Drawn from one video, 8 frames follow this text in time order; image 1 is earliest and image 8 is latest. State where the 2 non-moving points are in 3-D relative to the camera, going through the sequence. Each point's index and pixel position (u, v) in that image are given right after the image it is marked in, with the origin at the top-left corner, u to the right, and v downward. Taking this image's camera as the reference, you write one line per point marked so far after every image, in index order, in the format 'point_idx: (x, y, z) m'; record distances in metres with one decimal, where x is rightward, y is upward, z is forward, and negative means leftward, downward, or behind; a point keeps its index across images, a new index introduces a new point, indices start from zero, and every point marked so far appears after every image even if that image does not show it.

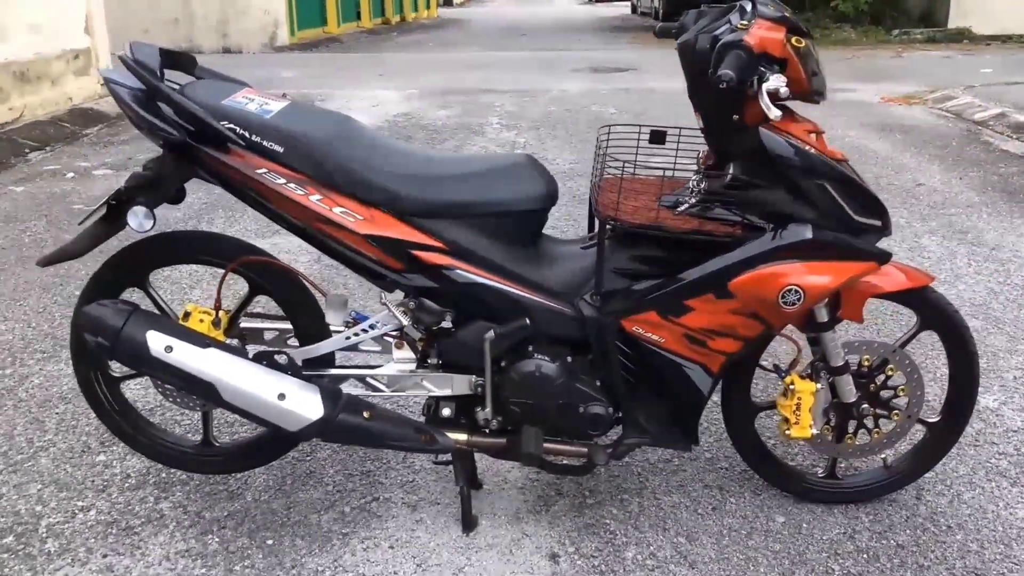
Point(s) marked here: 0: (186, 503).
0: (-1.1, -0.7, +2.9) m
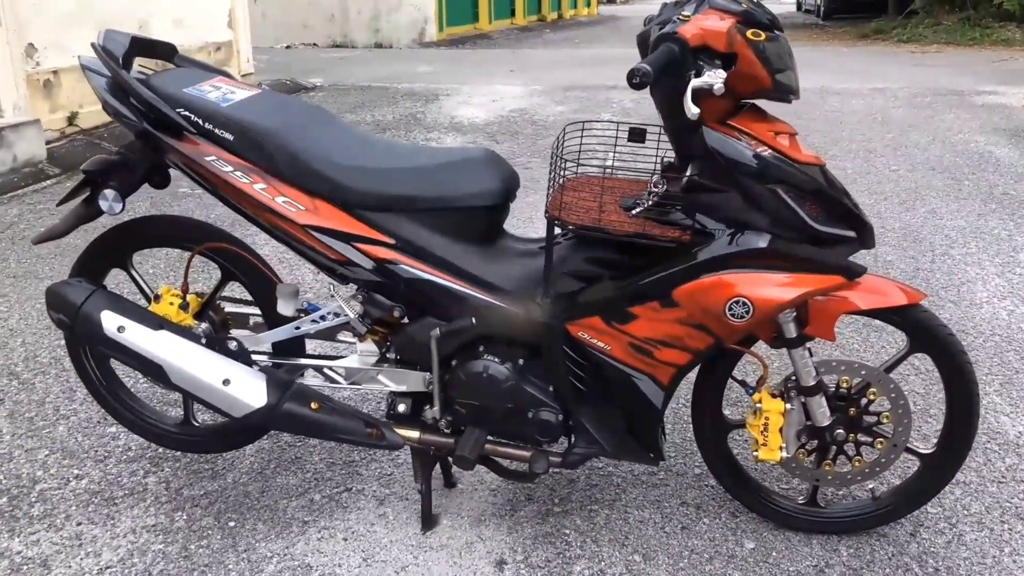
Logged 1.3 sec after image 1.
0: (-1.2, -0.7, +3.0) m
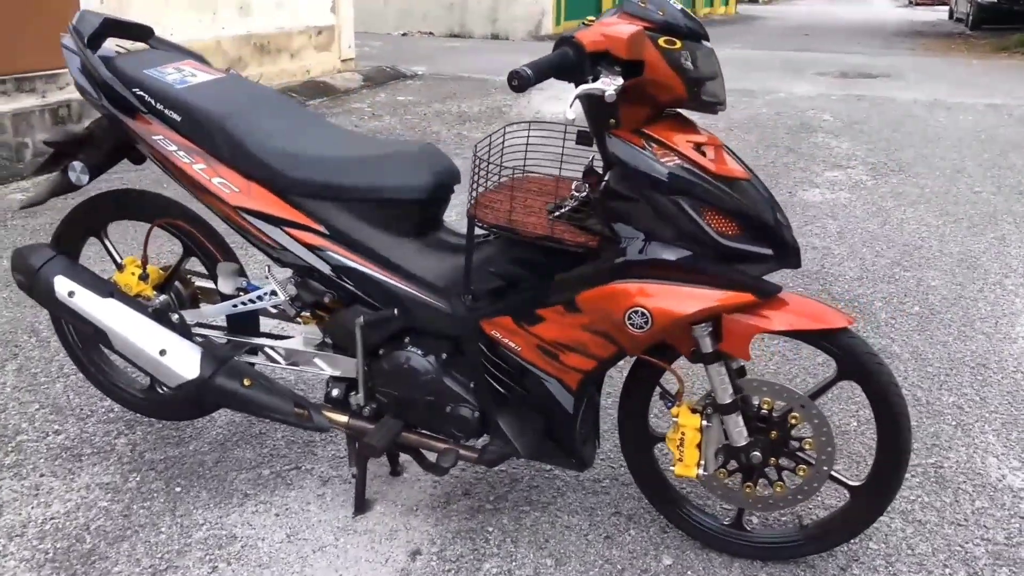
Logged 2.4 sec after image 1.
0: (-1.3, -0.6, +3.2) m
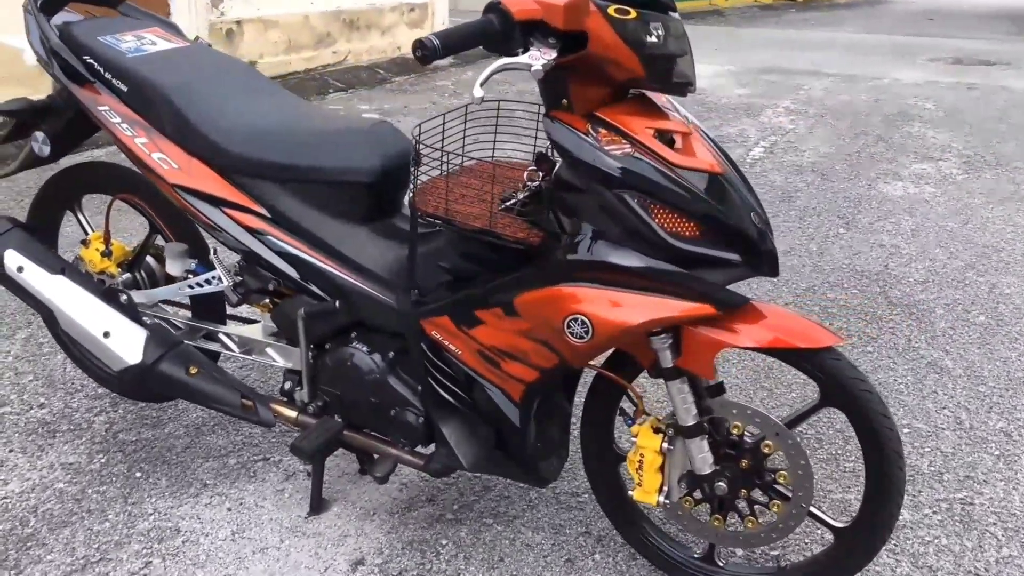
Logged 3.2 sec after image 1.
0: (-1.4, -0.5, +3.1) m
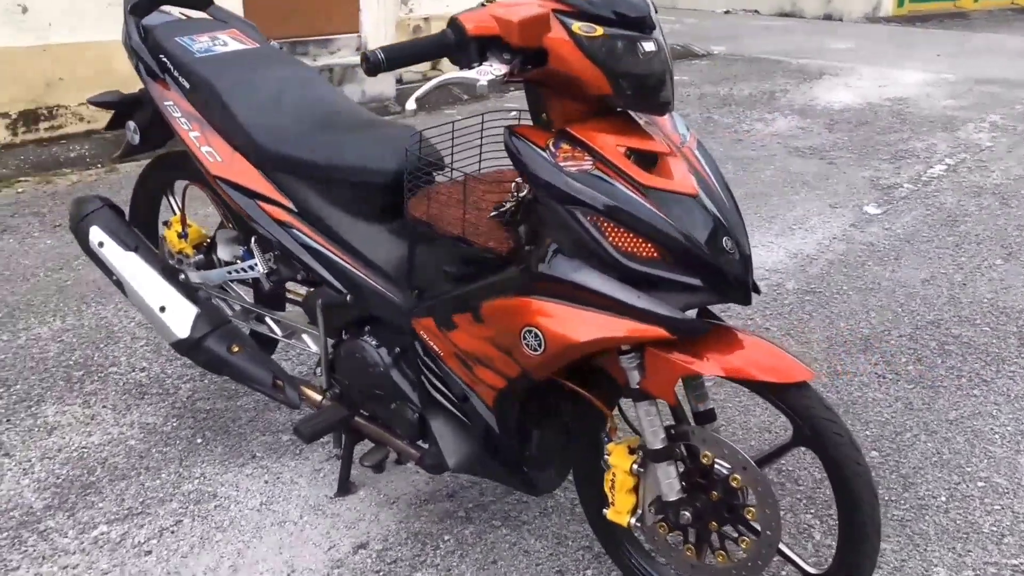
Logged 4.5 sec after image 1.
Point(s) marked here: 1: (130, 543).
0: (-1.2, -0.4, +3.4) m
1: (-1.0, -0.7, +2.4) m
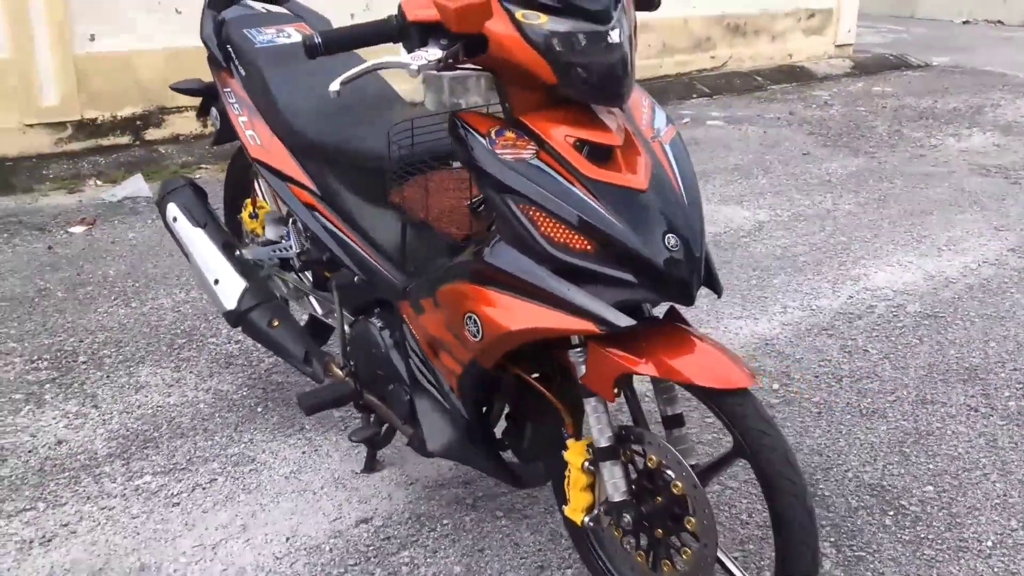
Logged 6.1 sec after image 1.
0: (-1.0, -0.3, +3.6) m
1: (-1.0, -0.6, +2.6) m
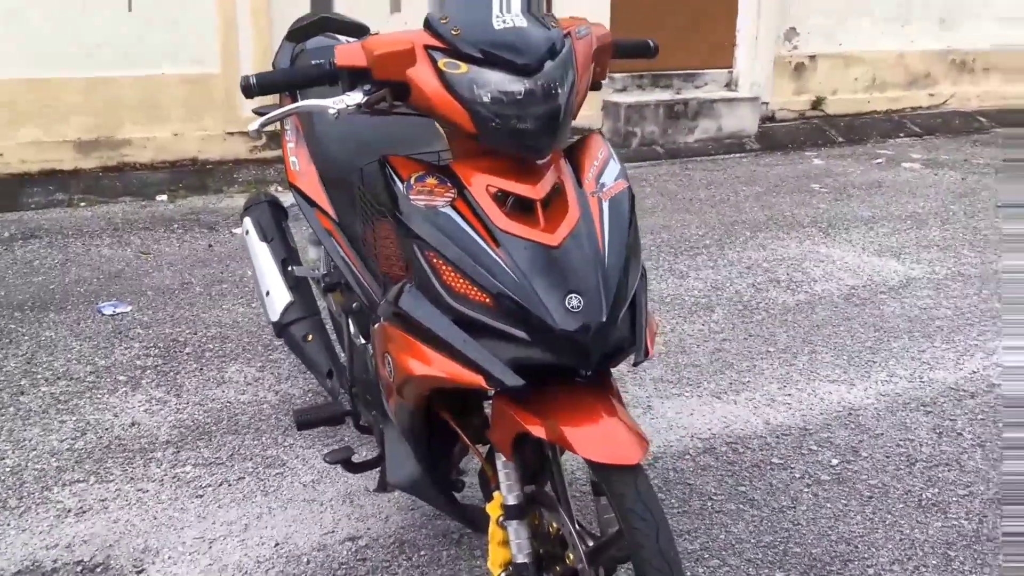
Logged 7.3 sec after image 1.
0: (-0.7, -0.4, +3.8) m
1: (-1.0, -0.6, +2.8) m
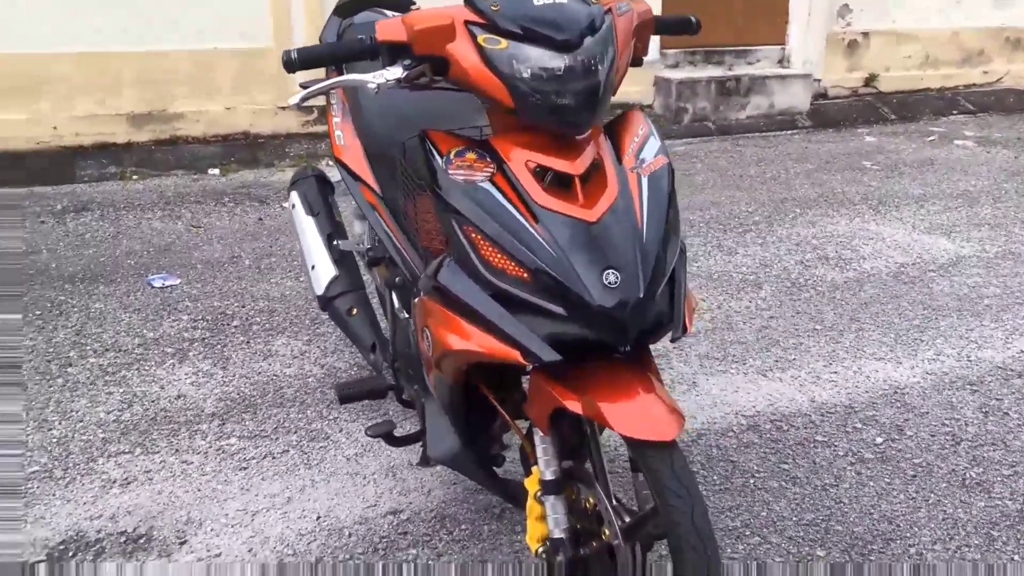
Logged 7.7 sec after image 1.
0: (-0.5, -0.3, +3.8) m
1: (-0.9, -0.5, +2.9) m
